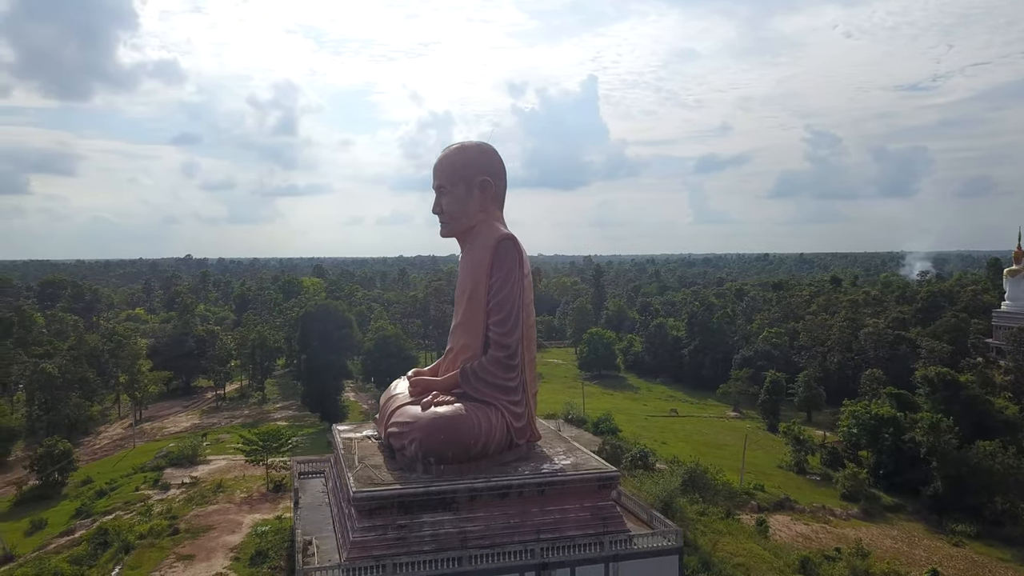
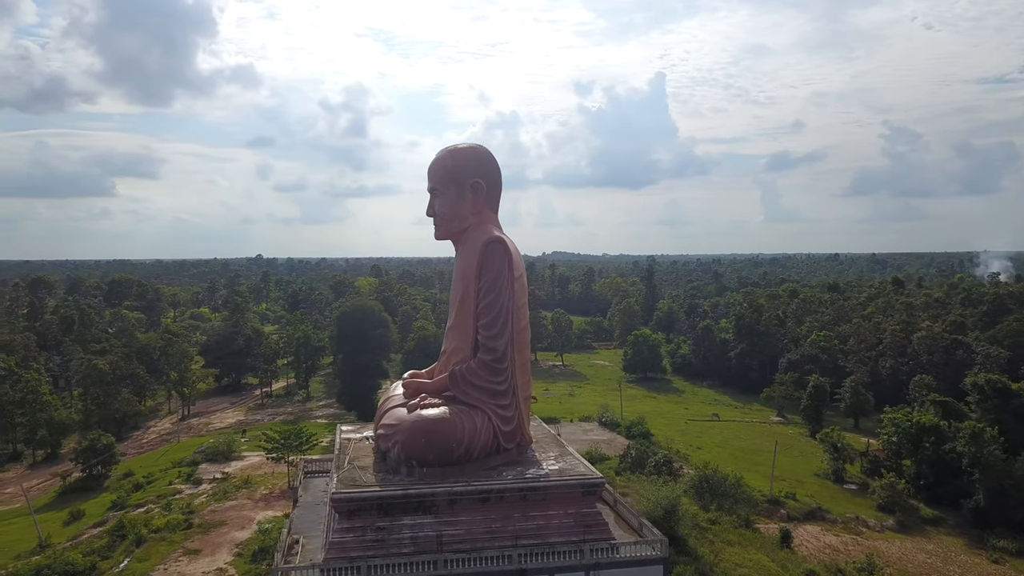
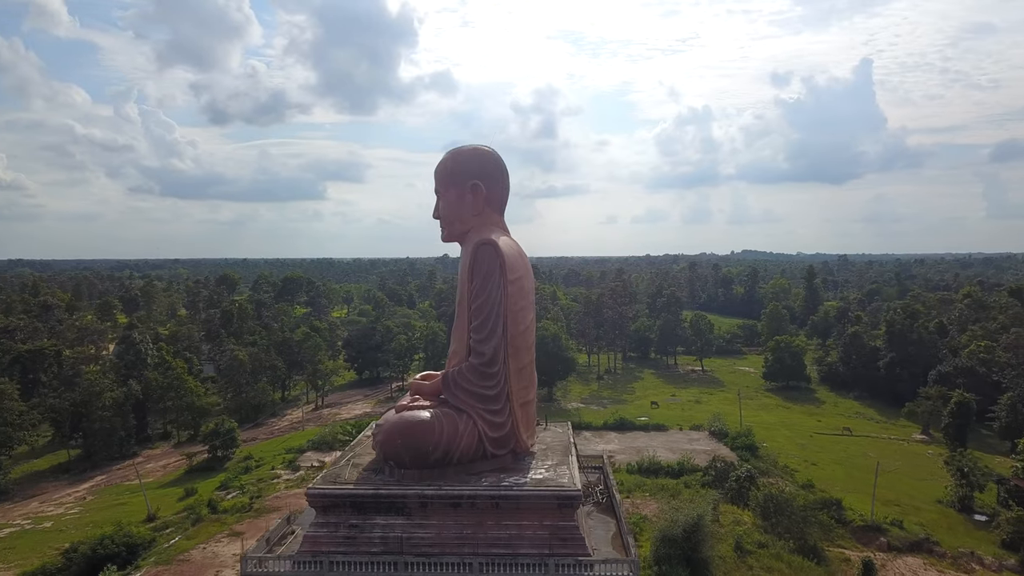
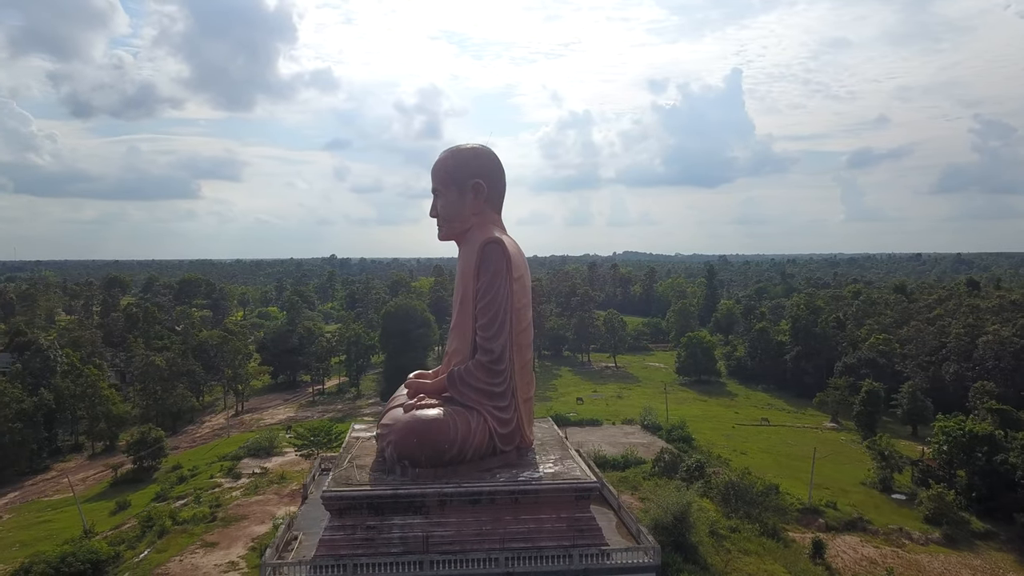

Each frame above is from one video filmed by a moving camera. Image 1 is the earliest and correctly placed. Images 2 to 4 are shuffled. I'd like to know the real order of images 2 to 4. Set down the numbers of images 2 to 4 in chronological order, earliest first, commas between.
2, 4, 3
